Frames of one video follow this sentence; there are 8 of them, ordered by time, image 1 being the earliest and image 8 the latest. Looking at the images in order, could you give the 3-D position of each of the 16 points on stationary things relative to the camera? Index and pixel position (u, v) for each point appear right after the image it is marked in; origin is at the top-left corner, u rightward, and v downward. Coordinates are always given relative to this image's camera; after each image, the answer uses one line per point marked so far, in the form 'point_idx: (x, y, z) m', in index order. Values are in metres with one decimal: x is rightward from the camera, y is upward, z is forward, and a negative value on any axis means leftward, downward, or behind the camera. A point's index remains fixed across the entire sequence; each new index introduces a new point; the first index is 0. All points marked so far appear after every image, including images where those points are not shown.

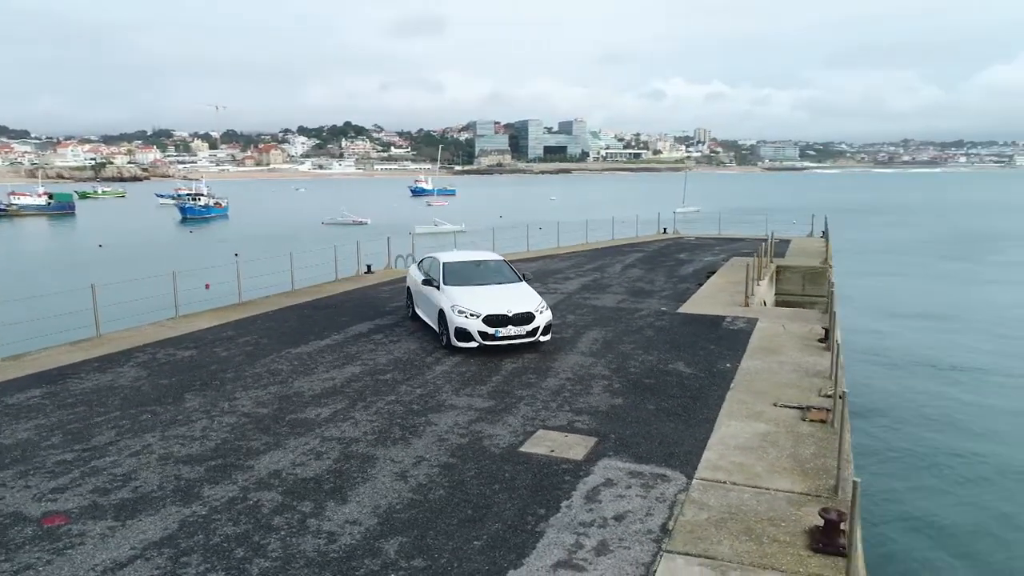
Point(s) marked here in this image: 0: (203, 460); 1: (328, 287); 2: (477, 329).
0: (-2.9, -1.7, +7.3) m
1: (-4.4, 0.0, +18.0) m
2: (-0.5, -0.6, +11.1) m
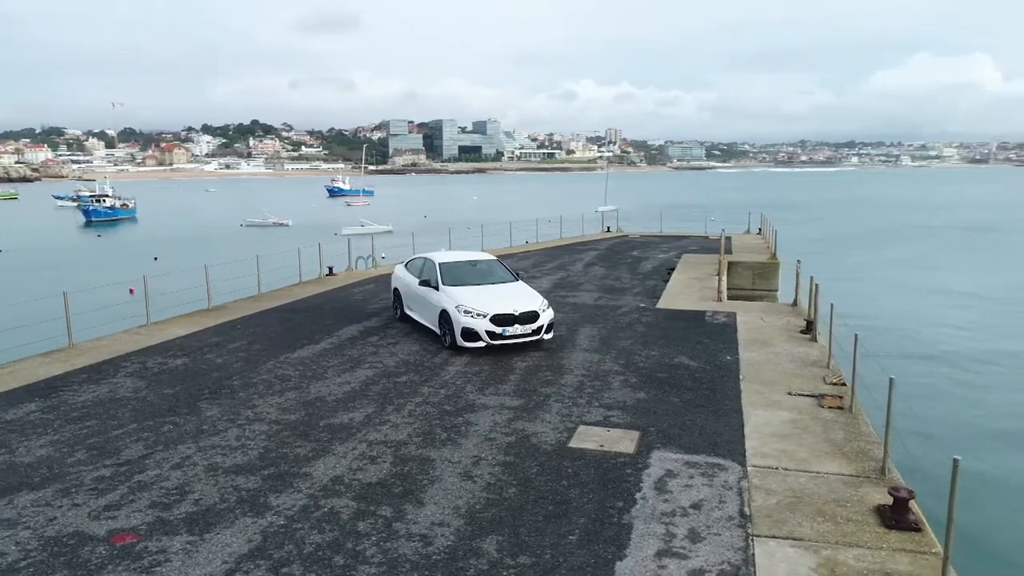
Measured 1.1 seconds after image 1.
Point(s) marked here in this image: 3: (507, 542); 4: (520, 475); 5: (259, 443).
0: (-2.4, -1.7, +7.1) m
1: (-5.0, -0.1, +17.5) m
2: (-0.4, -0.6, +11.1) m
3: (0.0, -1.9, +5.8) m
4: (+0.1, -1.7, +7.0) m
5: (-2.6, -1.6, +7.8) m
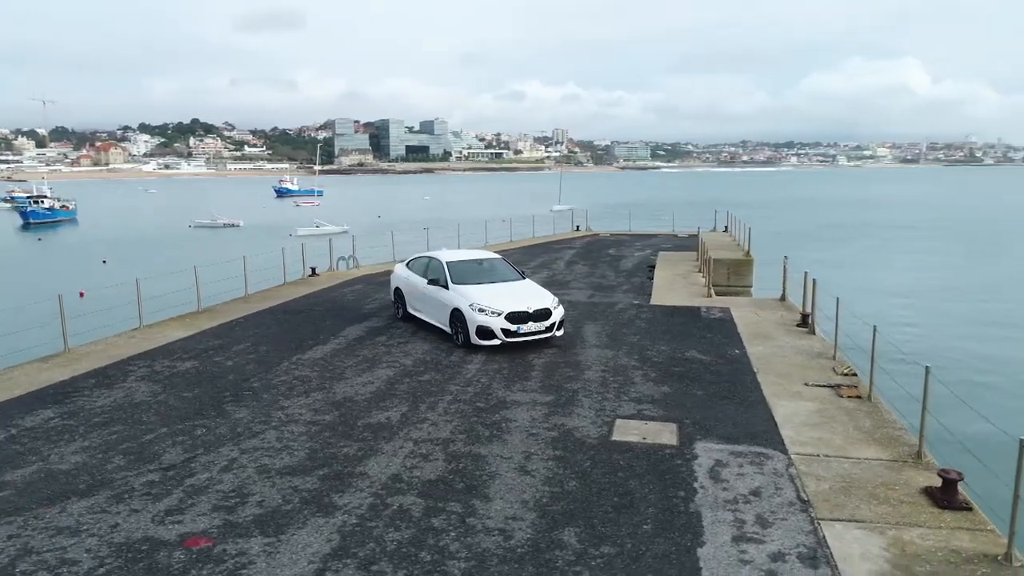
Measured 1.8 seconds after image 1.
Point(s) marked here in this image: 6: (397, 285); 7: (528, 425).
0: (-1.9, -1.7, +7.0) m
1: (-5.2, -0.1, +17.3) m
2: (-0.2, -0.6, +11.2) m
3: (+0.6, -1.9, +5.9) m
4: (+0.6, -1.7, +7.1) m
5: (-2.1, -1.6, +7.7) m
6: (-2.0, +0.1, +13.7) m
7: (+0.2, -1.5, +8.3) m
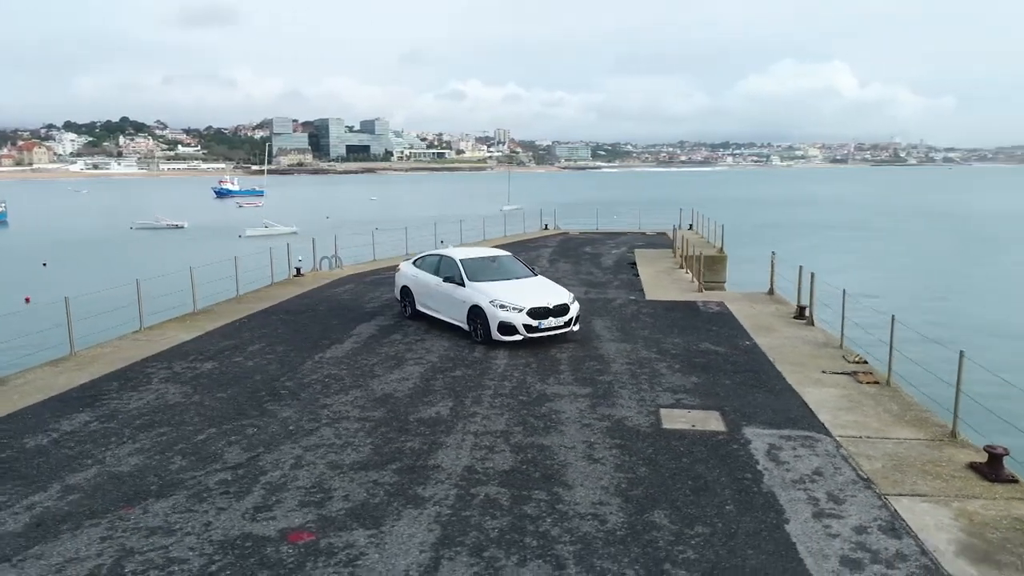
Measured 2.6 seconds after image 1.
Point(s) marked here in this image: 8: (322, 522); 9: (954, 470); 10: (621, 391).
0: (-1.2, -1.6, +7.1) m
1: (-5.3, -0.1, +17.1) m
2: (+0.1, -0.5, +11.4) m
3: (+1.3, -1.8, +6.1) m
4: (+1.2, -1.6, +7.3) m
5: (-1.5, -1.5, +7.7) m
6: (-1.9, +0.1, +13.7) m
7: (+0.7, -1.4, +8.5) m
8: (-1.5, -1.8, +6.0) m
9: (+4.0, -1.7, +7.0) m
10: (+1.3, -1.3, +9.4) m
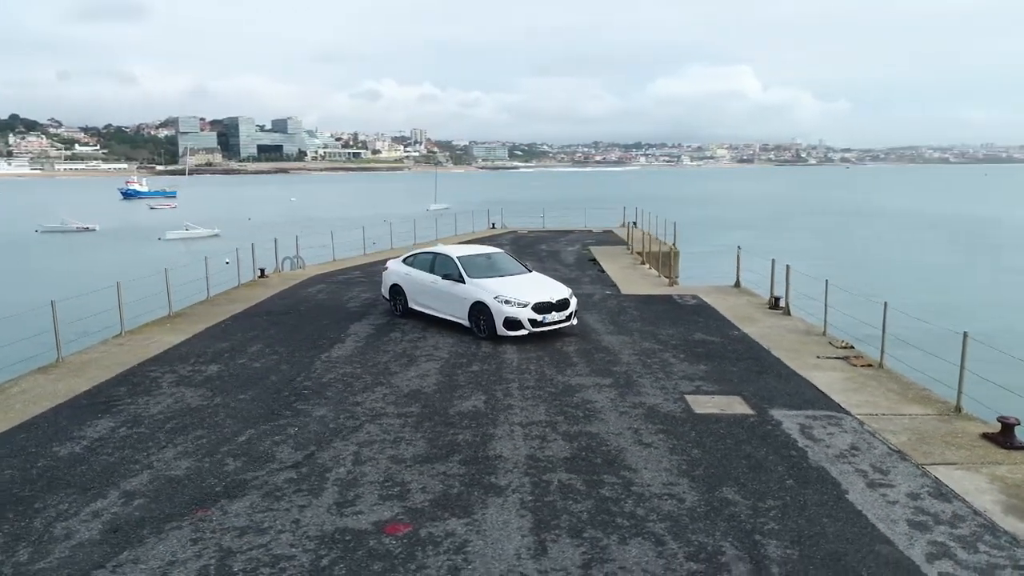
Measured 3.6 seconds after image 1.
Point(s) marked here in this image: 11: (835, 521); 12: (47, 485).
0: (-0.7, -1.6, +7.2) m
1: (-5.8, -0.1, +16.7) m
2: (+0.2, -0.4, +11.6) m
3: (+2.0, -1.7, +6.5) m
4: (+1.8, -1.5, +7.7) m
5: (-1.0, -1.5, +7.8) m
6: (-2.1, +0.1, +13.7) m
7: (+1.1, -1.3, +8.8) m
8: (-0.8, -1.8, +6.0) m
9: (+4.6, -1.5, +7.6) m
10: (+1.6, -1.2, +9.8) m
11: (+2.5, -1.8, +5.9) m
12: (-4.1, -1.7, +6.7) m
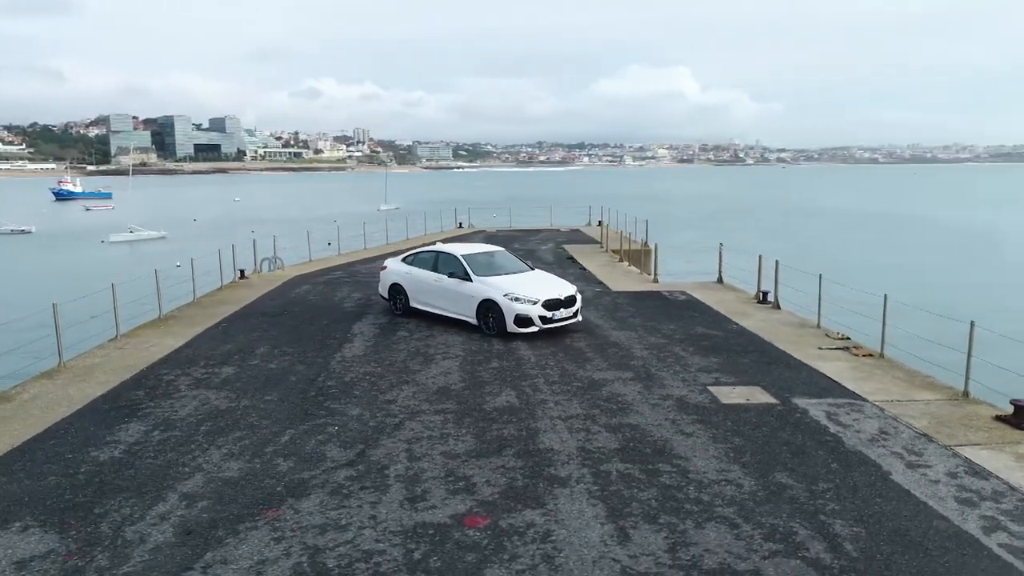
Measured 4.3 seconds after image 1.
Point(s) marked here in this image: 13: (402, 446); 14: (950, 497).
0: (-0.2, -1.6, +7.3) m
1: (-6.0, -0.2, +16.4) m
2: (+0.4, -0.4, +11.7) m
3: (+2.5, -1.7, +6.8) m
4: (+2.2, -1.5, +7.9) m
5: (-0.5, -1.5, +7.9) m
6: (-2.1, +0.1, +13.7) m
7: (+1.5, -1.3, +9.0) m
8: (-0.2, -1.8, +6.1) m
9: (+5.0, -1.4, +8.1) m
10: (+1.9, -1.1, +10.0) m
11: (+3.1, -1.7, +6.3) m
12: (-3.6, -1.7, +6.6) m
13: (-1.1, -1.5, +7.4) m
14: (+3.6, -1.7, +6.3) m
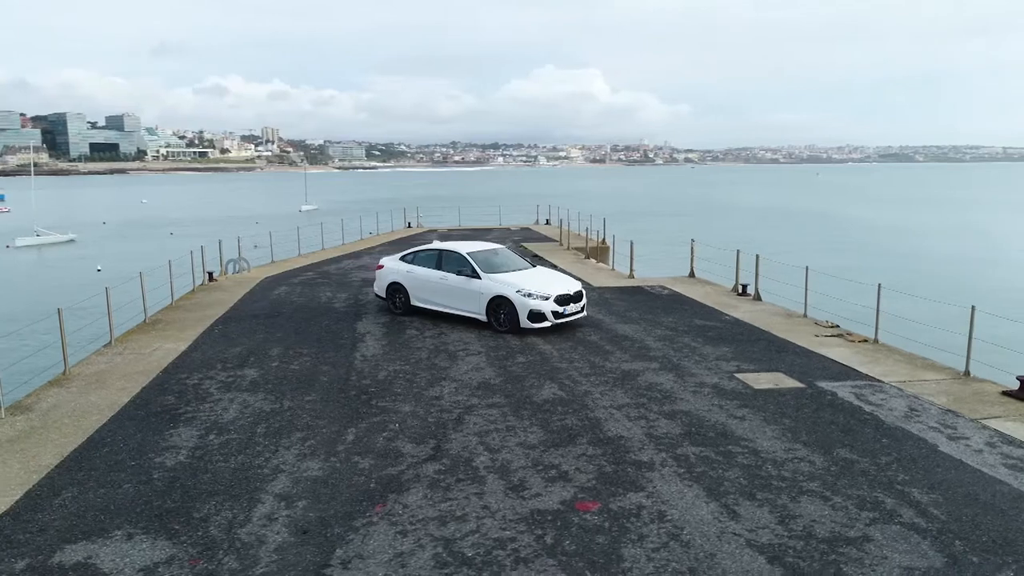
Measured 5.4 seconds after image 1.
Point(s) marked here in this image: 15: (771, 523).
0: (+0.6, -1.5, +7.5) m
1: (-6.3, -0.2, +15.9) m
2: (+0.6, -0.3, +12.0) m
3: (+3.3, -1.6, +7.3) m
4: (+2.8, -1.4, +8.4) m
5: (+0.1, -1.4, +8.0) m
6: (-2.1, +0.2, +13.7) m
7: (+2.0, -1.2, +9.4) m
8: (+0.6, -1.7, +6.3) m
9: (+5.6, -1.3, +8.9) m
10: (+2.3, -1.0, +10.4) m
11: (+3.9, -1.6, +6.8) m
12: (-2.7, -1.7, +6.4) m
13: (-0.4, -1.5, +7.5) m
14: (+4.4, -1.6, +6.9) m
15: (+2.0, -1.8, +5.8) m
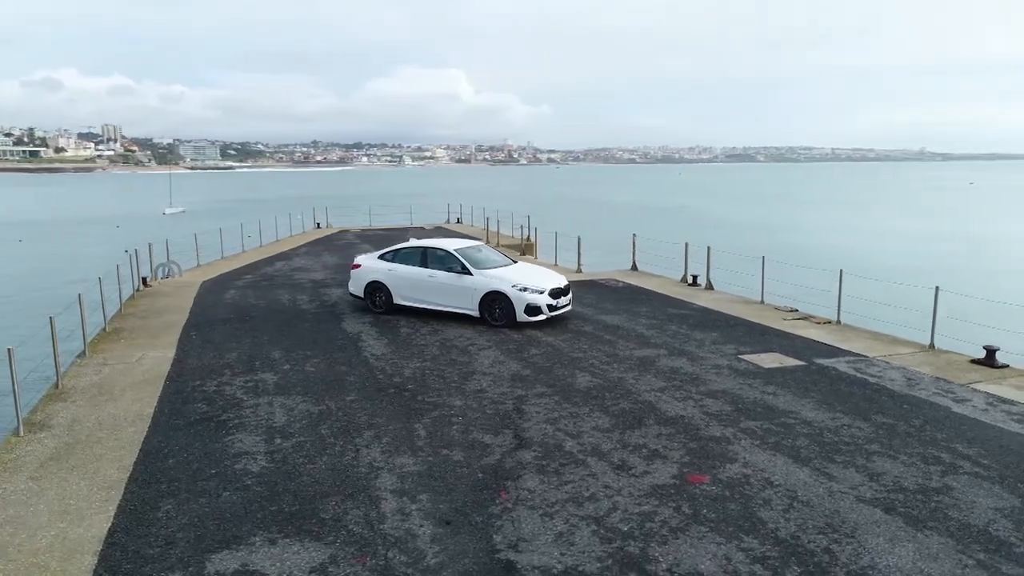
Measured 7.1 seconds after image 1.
0: (+1.3, -1.4, +7.9) m
1: (-6.9, -0.3, +15.0) m
2: (+0.5, -0.2, +12.3) m
3: (+4.0, -1.4, +8.1) m
4: (+3.4, -1.2, +9.2) m
5: (+0.7, -1.3, +8.4) m
6: (-2.4, +0.2, +13.5) m
7: (+2.4, -1.1, +10.0) m
8: (+1.6, -1.6, +6.8) m
9: (+6.0, -1.0, +10.1) m
10: (+2.5, -0.9, +11.1) m
11: (+4.7, -1.4, +7.8) m
12: (-1.8, -1.7, +6.3) m
13: (+0.4, -1.4, +7.8) m
14: (+5.2, -1.4, +8.0) m
15: (+3.0, -1.6, +6.5) m
